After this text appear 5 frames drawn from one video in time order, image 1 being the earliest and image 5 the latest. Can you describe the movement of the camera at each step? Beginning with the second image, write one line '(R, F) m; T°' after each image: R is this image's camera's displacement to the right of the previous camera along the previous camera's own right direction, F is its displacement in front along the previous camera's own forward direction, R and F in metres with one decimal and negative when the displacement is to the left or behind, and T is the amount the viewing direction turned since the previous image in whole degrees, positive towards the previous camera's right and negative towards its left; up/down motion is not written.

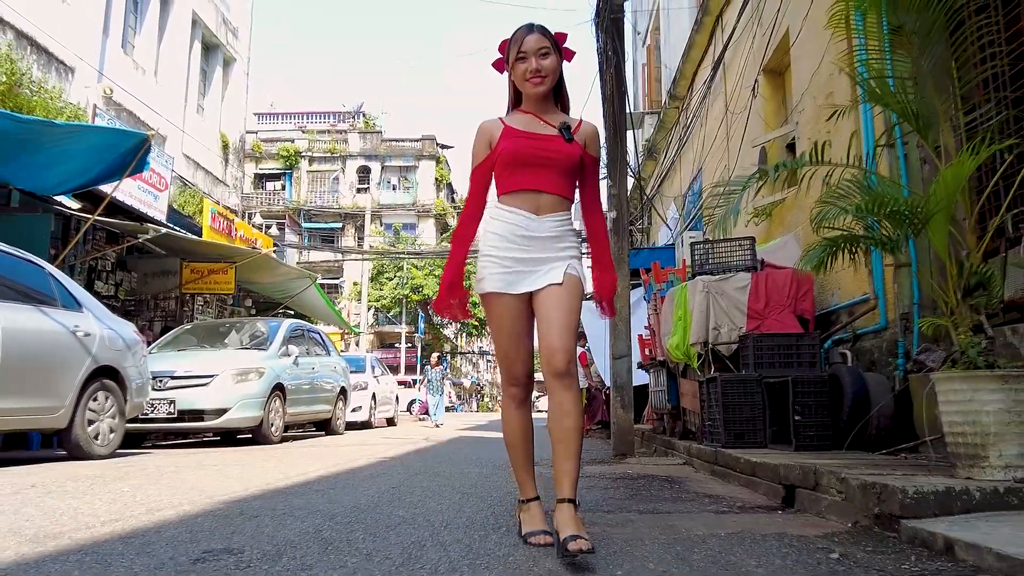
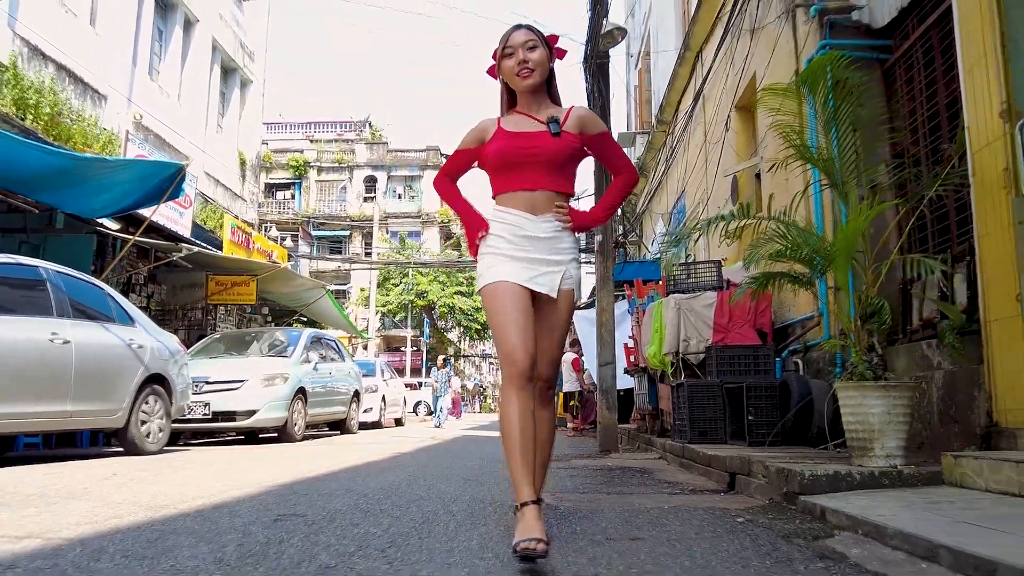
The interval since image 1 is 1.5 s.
(+0.1, -0.8) m; 0°
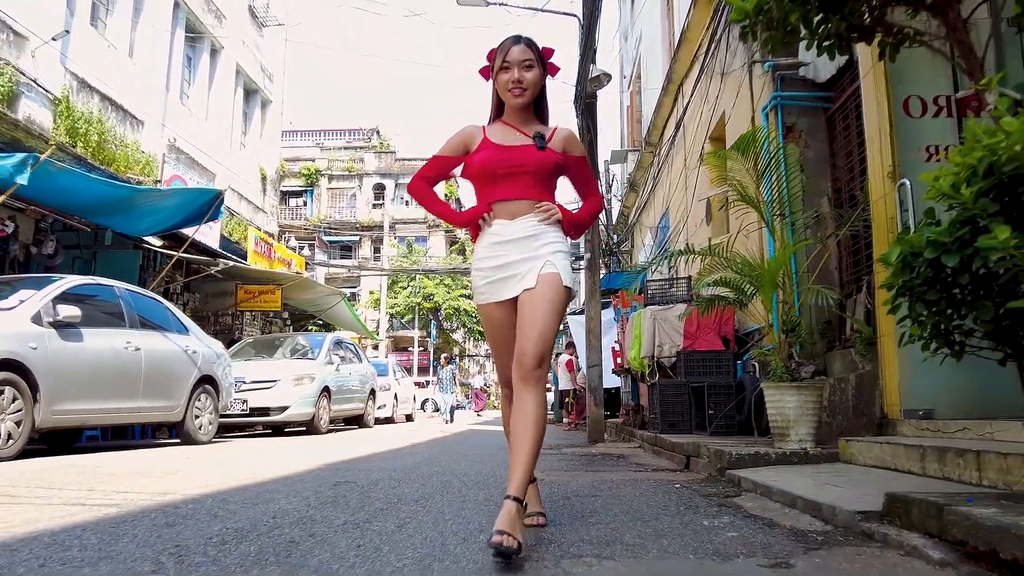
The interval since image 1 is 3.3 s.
(0.0, -1.0) m; 0°
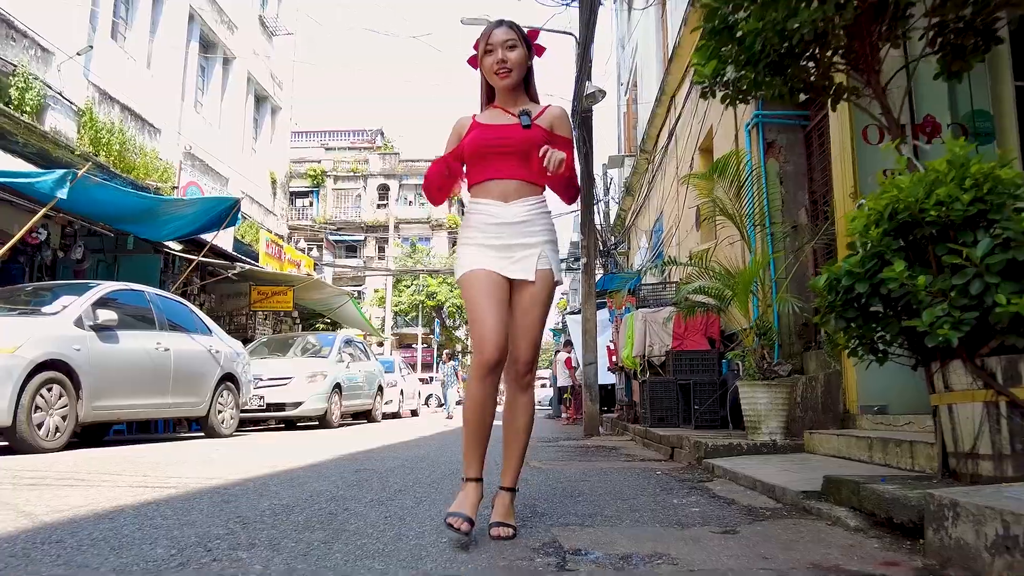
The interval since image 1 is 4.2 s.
(0.0, -0.5) m; 0°
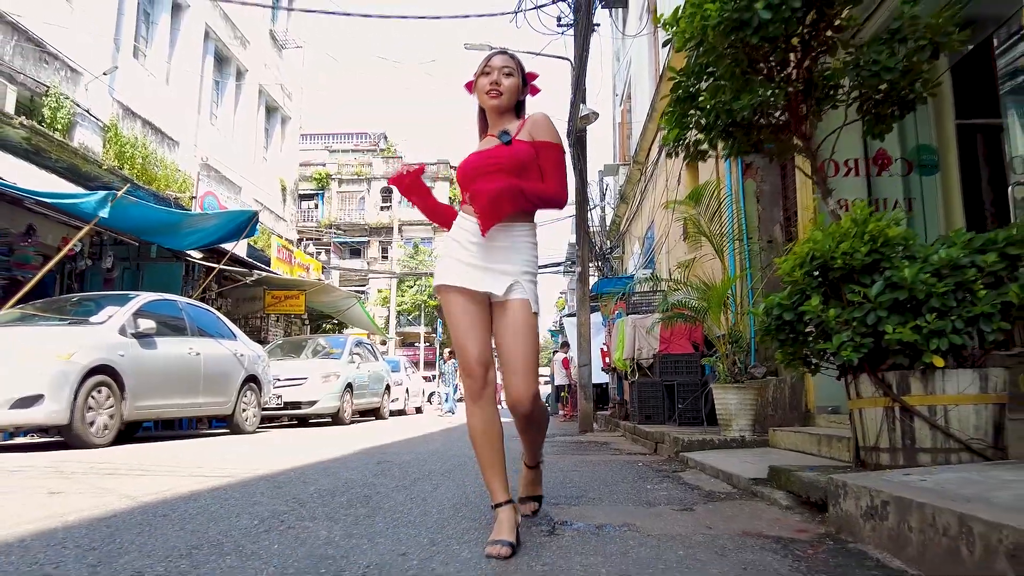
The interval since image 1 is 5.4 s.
(0.0, -0.7) m; 0°
